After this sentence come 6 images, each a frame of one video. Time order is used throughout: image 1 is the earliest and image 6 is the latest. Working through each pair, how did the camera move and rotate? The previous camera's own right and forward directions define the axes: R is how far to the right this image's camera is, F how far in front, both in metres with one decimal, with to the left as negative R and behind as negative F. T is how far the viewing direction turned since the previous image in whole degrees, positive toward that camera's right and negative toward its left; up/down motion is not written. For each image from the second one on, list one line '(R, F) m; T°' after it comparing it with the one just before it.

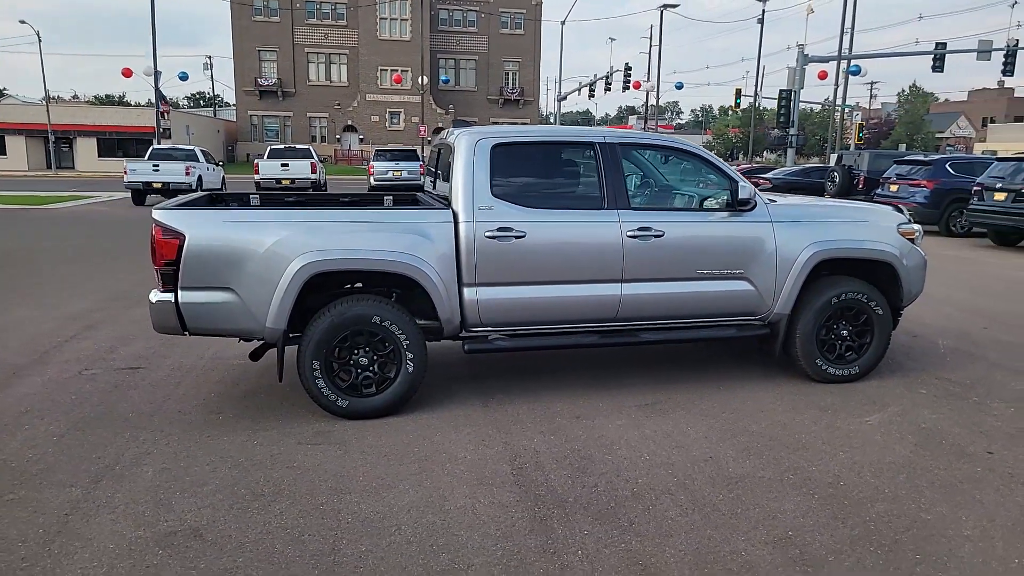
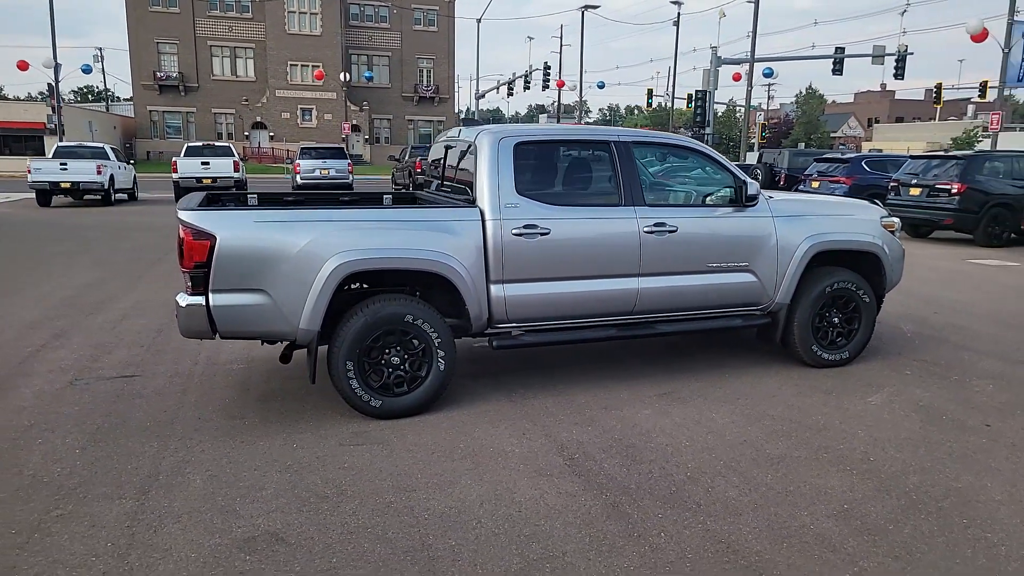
(-0.8, 0.0) m; +6°
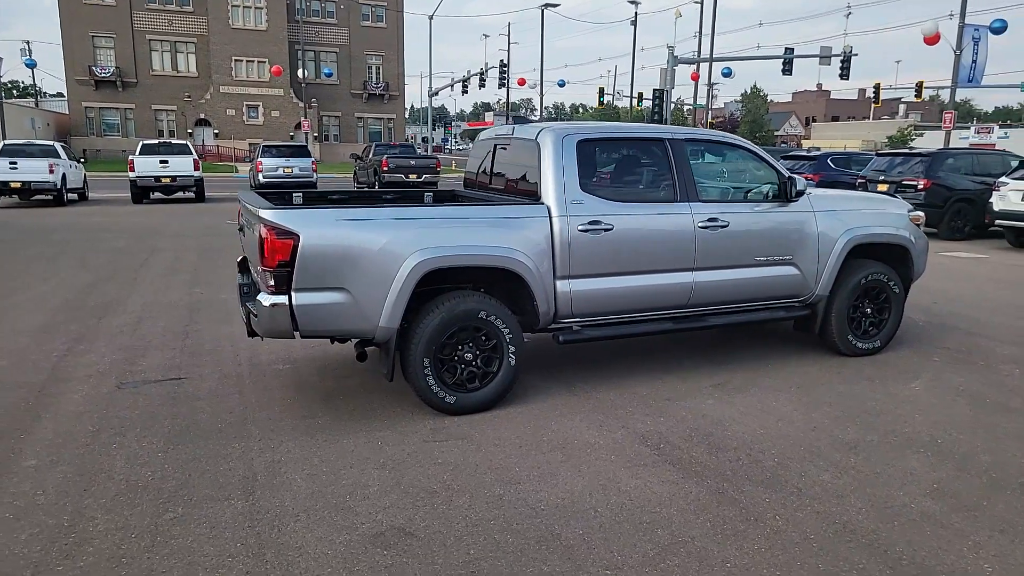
(-0.8, -0.1) m; +4°
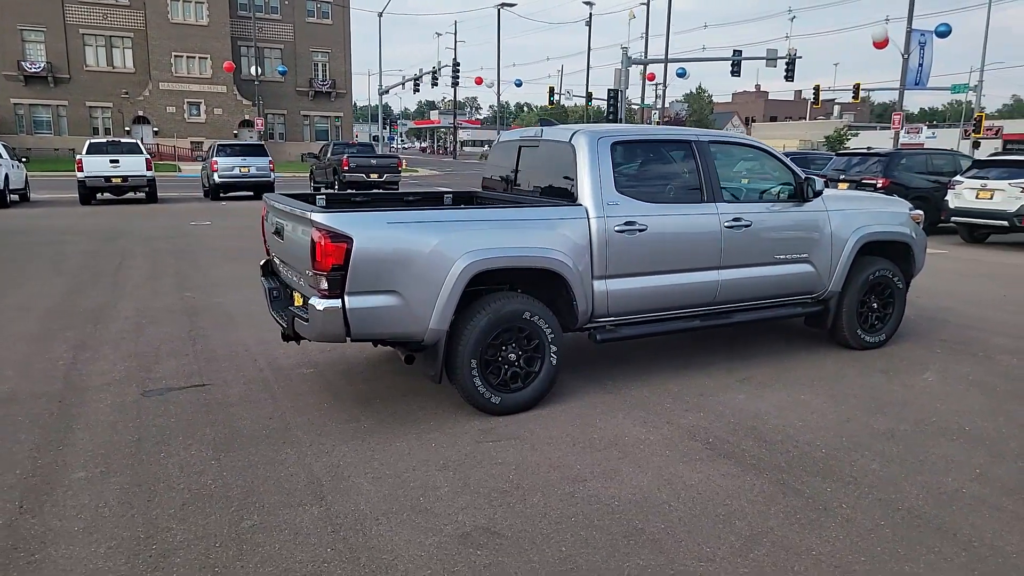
(-0.6, 0.0) m; +4°
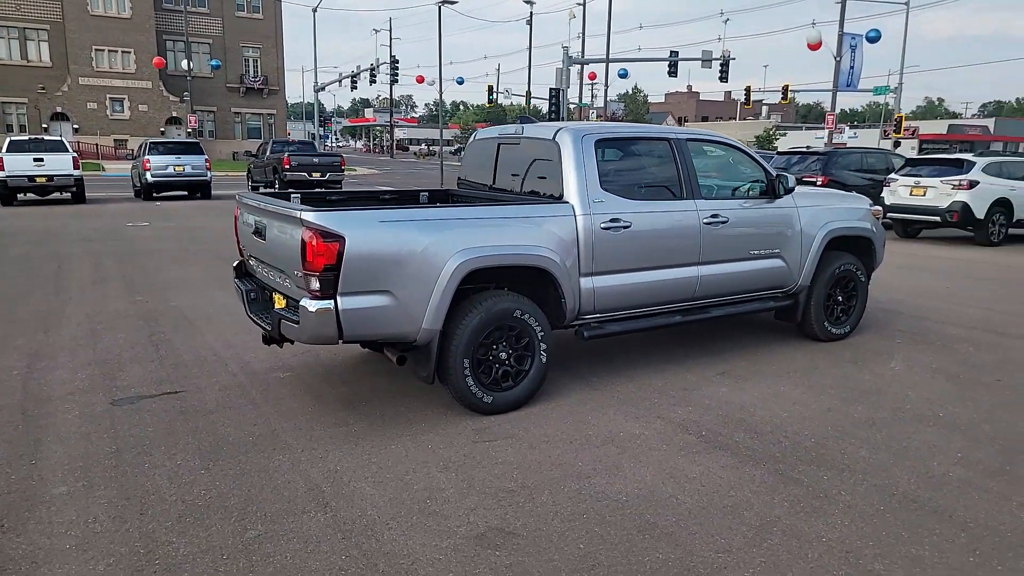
(-0.3, 0.0) m; +5°
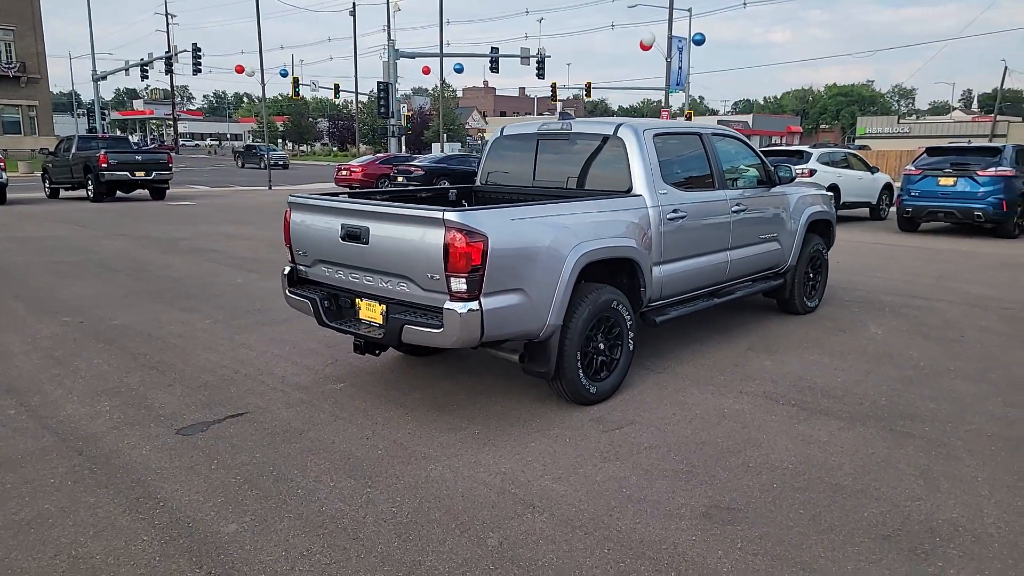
(-1.9, +0.2) m; +15°
